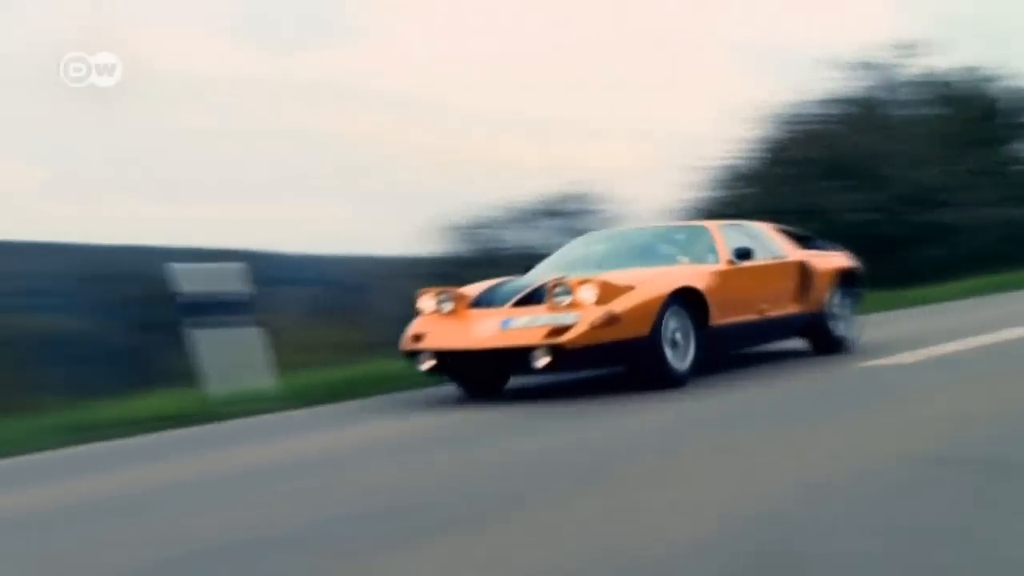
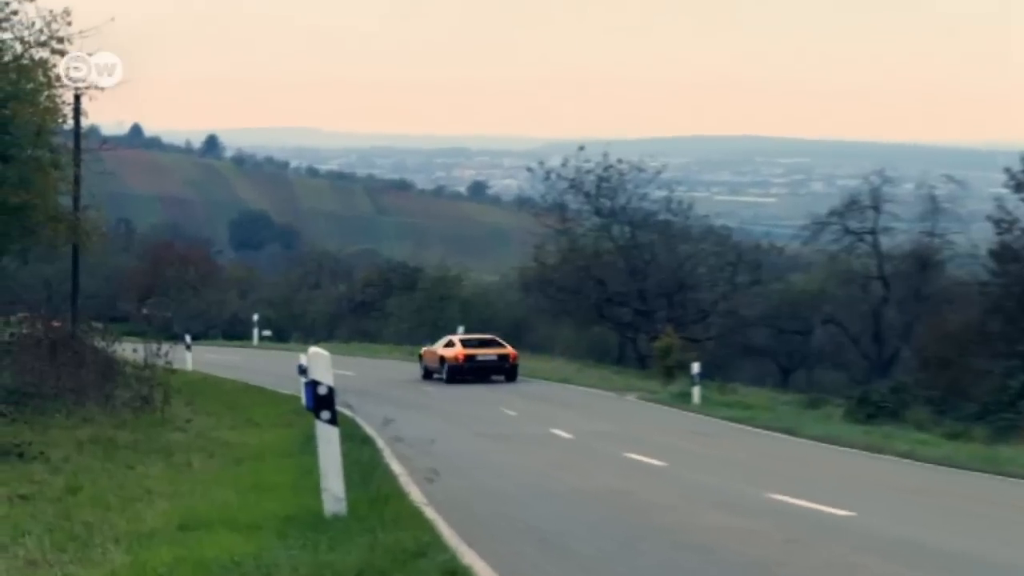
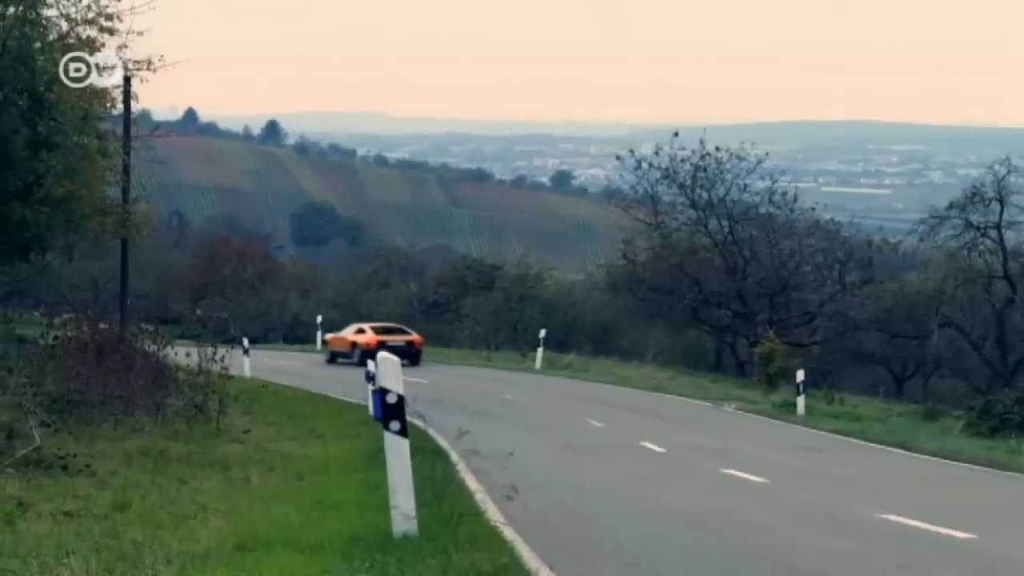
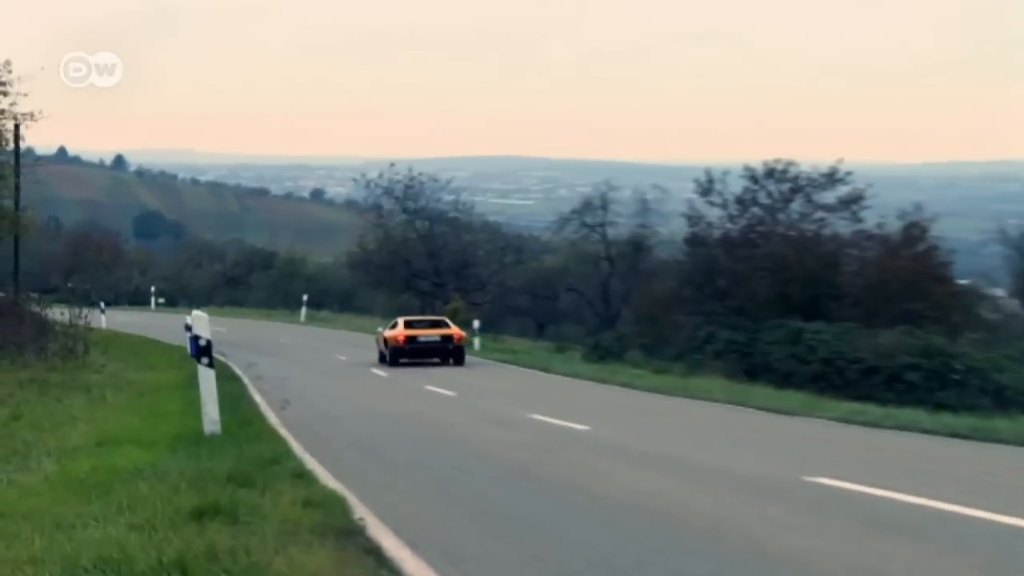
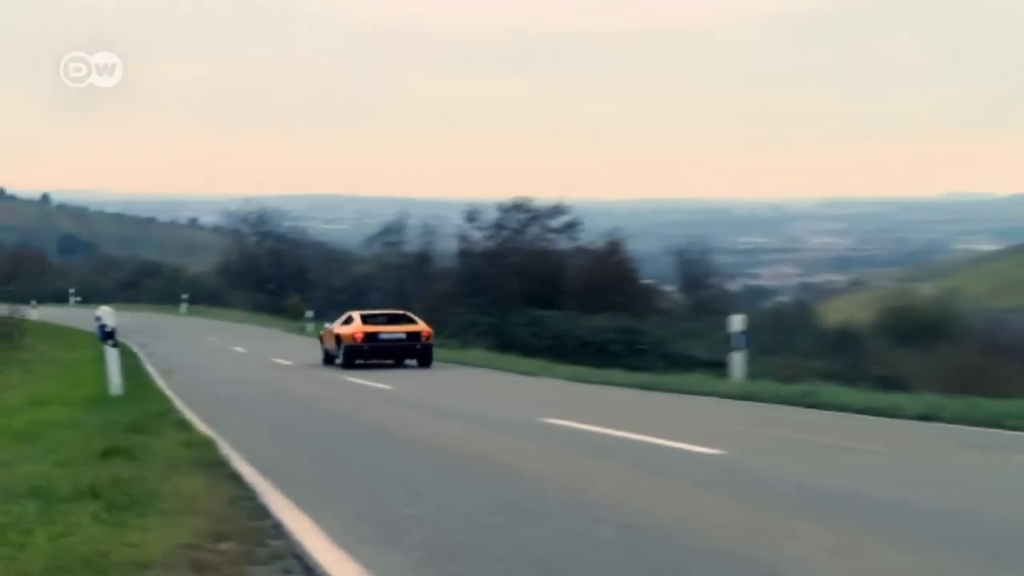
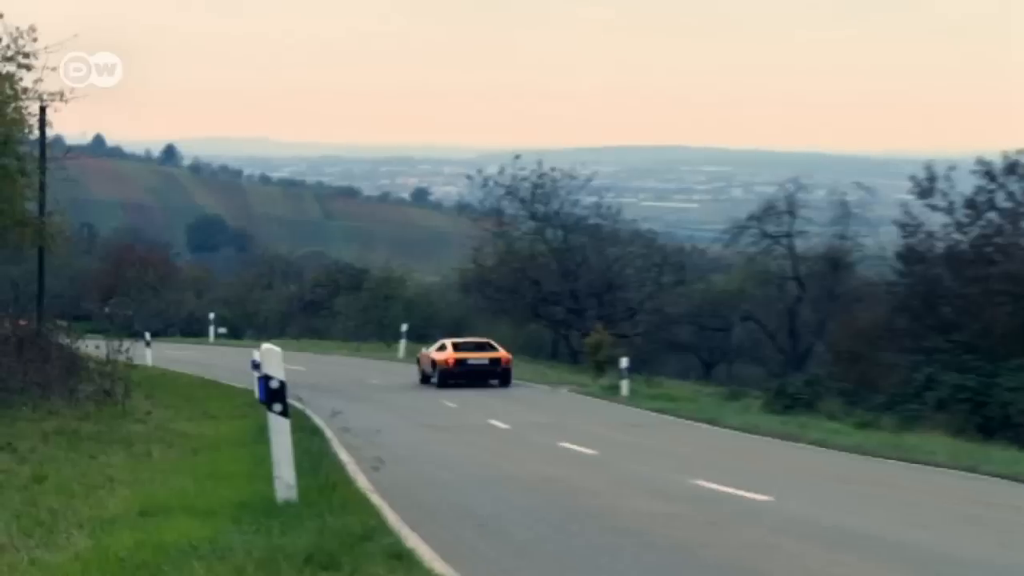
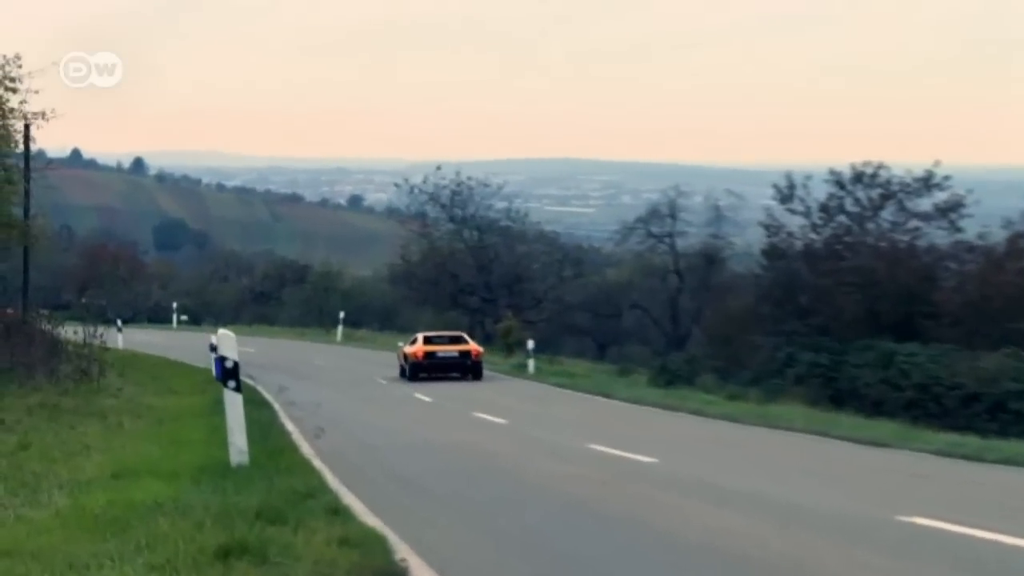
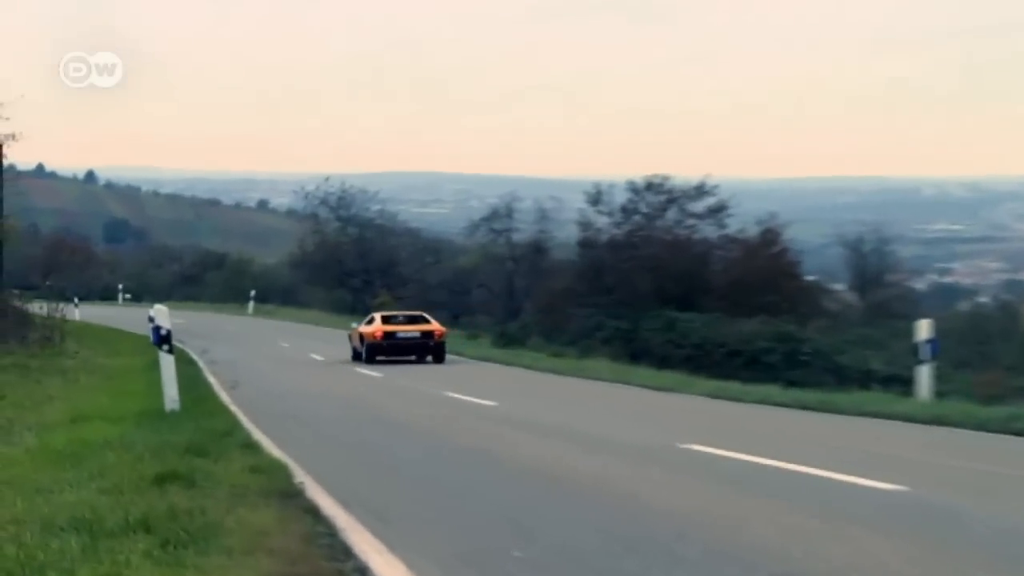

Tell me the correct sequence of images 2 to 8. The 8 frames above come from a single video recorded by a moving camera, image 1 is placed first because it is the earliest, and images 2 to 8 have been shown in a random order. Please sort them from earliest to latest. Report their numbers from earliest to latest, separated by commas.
5, 8, 4, 7, 6, 2, 3
